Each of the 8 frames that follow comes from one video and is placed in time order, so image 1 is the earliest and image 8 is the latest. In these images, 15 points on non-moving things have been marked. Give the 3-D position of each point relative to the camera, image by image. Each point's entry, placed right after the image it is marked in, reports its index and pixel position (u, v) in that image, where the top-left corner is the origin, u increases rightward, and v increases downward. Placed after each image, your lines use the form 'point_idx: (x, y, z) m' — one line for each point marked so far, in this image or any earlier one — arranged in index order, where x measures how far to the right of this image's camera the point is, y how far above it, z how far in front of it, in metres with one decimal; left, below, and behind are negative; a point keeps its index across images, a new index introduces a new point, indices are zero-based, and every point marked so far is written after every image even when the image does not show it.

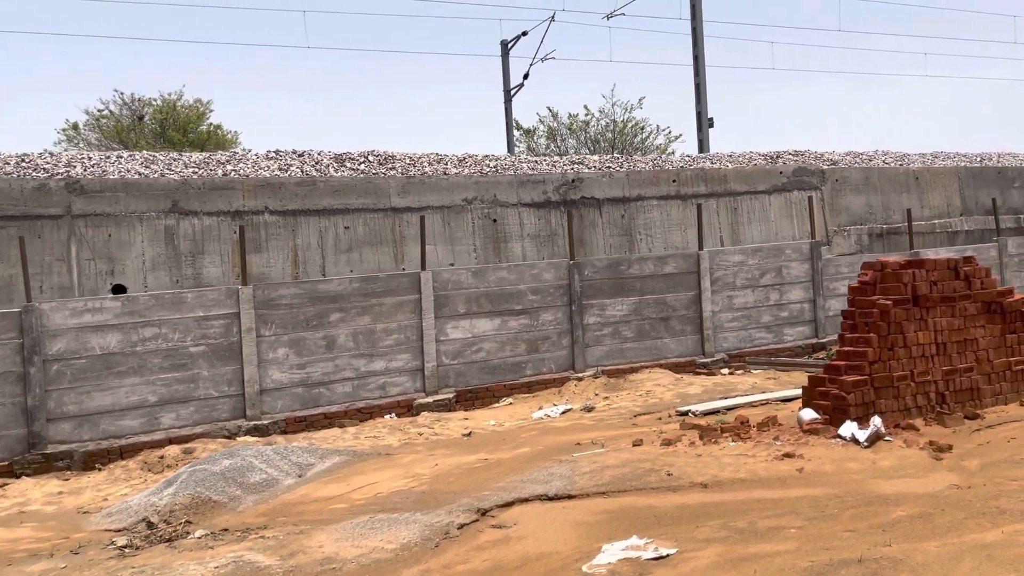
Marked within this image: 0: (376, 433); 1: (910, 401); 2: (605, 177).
0: (-1.4, -1.5, +8.4) m
1: (+3.4, -1.0, +7.0) m
2: (+1.6, +1.9, +14.1) m
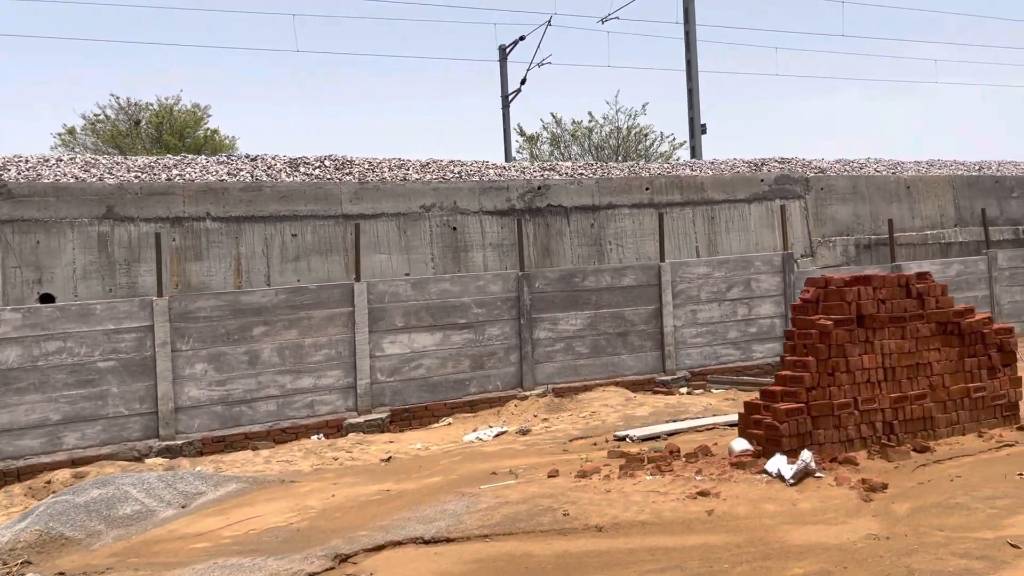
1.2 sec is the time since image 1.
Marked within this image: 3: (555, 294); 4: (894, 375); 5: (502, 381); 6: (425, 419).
0: (-2.1, -1.6, +7.8) m
1: (+2.6, -1.1, +6.4) m
2: (+1.0, +1.7, +13.5) m
3: (+0.5, -0.1, +10.3) m
4: (+3.0, -0.7, +6.6) m
5: (-0.1, -1.1, +9.9) m
6: (-1.0, -1.5, +9.5) m
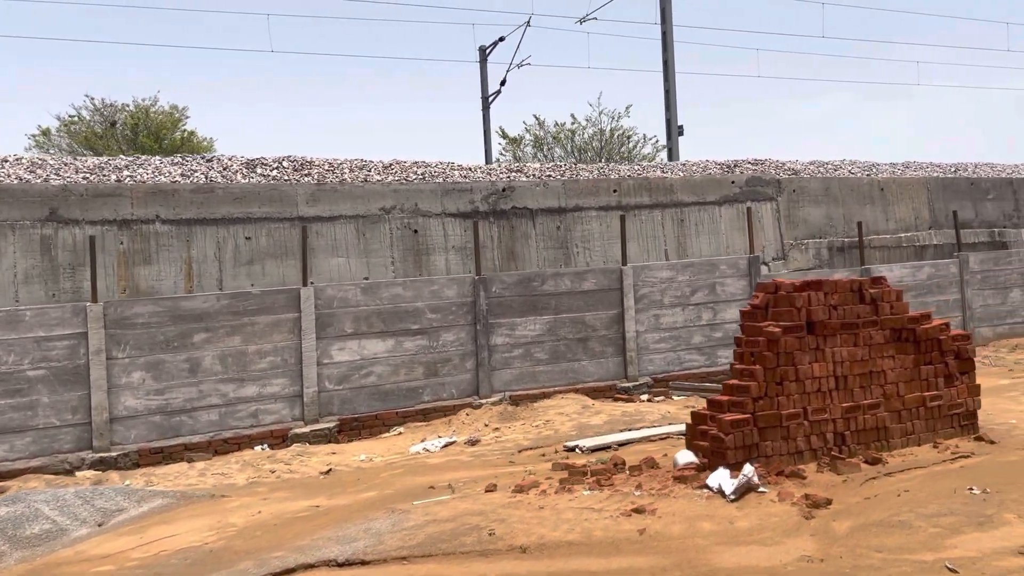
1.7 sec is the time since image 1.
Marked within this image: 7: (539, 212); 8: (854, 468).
0: (-2.6, -1.6, +7.5) m
1: (+2.2, -1.2, +6.1) m
2: (+0.4, +1.6, +13.2) m
3: (0.0, -0.1, +10.0) m
4: (+2.6, -0.7, +6.3) m
5: (-0.6, -1.2, +9.7) m
6: (-1.5, -1.6, +9.2) m
7: (+0.4, +1.2, +13.2) m
8: (+2.5, -1.3, +6.0) m
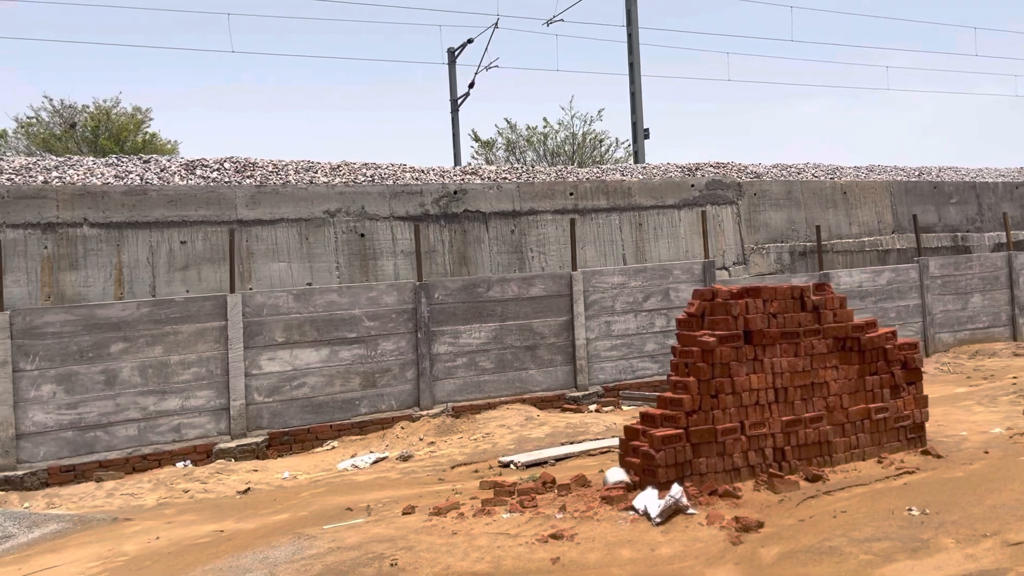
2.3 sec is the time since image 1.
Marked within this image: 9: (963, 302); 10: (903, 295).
0: (-3.2, -1.7, +7.0) m
1: (+1.6, -1.2, +5.8) m
2: (-0.3, +1.6, +12.9) m
3: (-0.6, -0.2, +9.6) m
4: (+2.0, -0.8, +6.0) m
5: (-1.3, -1.3, +9.2) m
6: (-2.2, -1.6, +8.7) m
7: (-0.3, +1.1, +12.9) m
8: (+1.9, -1.4, +5.6) m
9: (+7.3, -0.2, +13.4) m
10: (+6.0, -0.1, +12.8) m
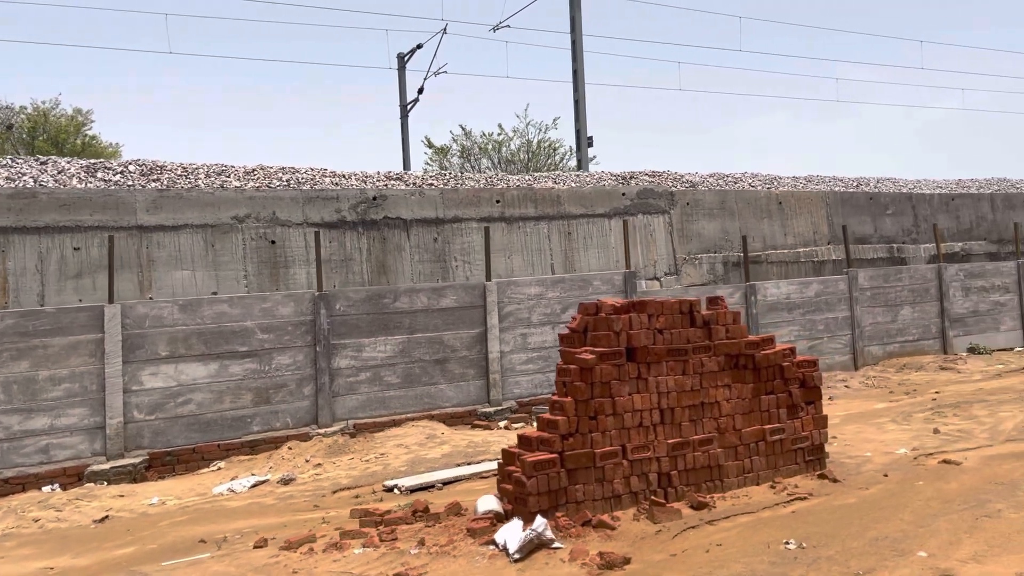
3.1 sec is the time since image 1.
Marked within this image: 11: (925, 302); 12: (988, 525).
0: (-4.1, -1.8, +6.5) m
1: (+0.7, -1.3, +5.4) m
2: (-1.5, +1.4, +12.4) m
3: (-1.7, -0.3, +9.2) m
4: (+1.1, -0.9, +5.7) m
5: (-2.3, -1.4, +8.7) m
6: (-3.2, -1.7, +8.2) m
7: (-1.5, +1.0, +12.4) m
8: (+1.0, -1.4, +5.3) m
9: (+6.1, -0.4, +13.3) m
10: (+4.9, -0.3, +12.6) m
11: (+6.8, -0.2, +13.7) m
12: (+2.7, -1.4, +4.7) m
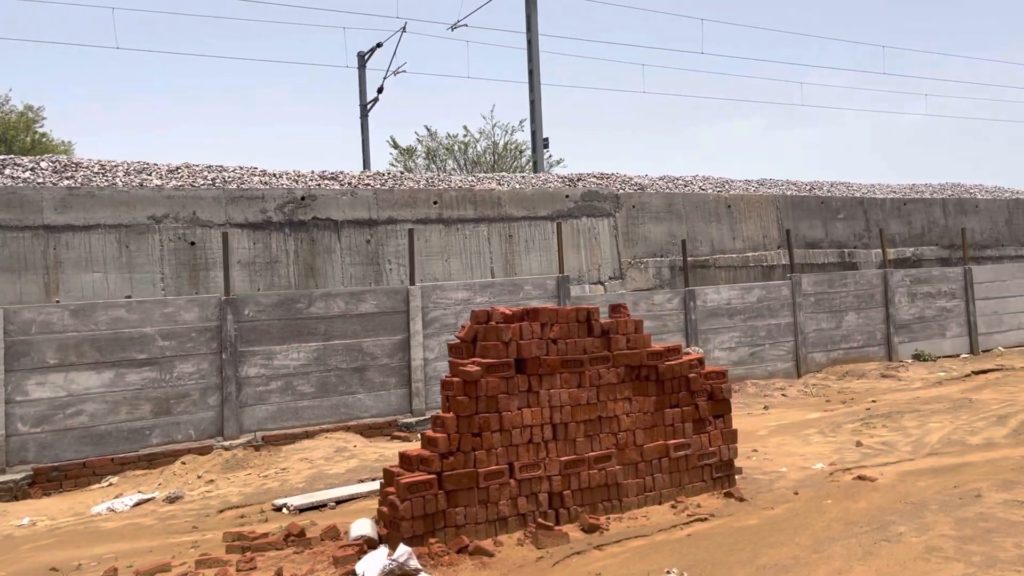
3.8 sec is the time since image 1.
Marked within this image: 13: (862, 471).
0: (-4.9, -1.8, +5.9) m
1: (0.0, -1.3, +5.0) m
2: (-2.4, +1.3, +12.0) m
3: (-2.5, -0.4, +8.7) m
4: (+0.3, -0.9, +5.3) m
5: (-3.2, -1.4, +8.3) m
6: (-4.0, -1.8, +7.7) m
7: (-2.4, +0.9, +12.0) m
8: (+0.3, -1.5, +4.9) m
9: (+5.1, -0.5, +13.1) m
10: (+3.9, -0.4, +12.3) m
11: (+5.8, -0.3, +13.5) m
12: (+2.0, -1.4, +4.4) m
13: (+2.7, -1.4, +6.3) m
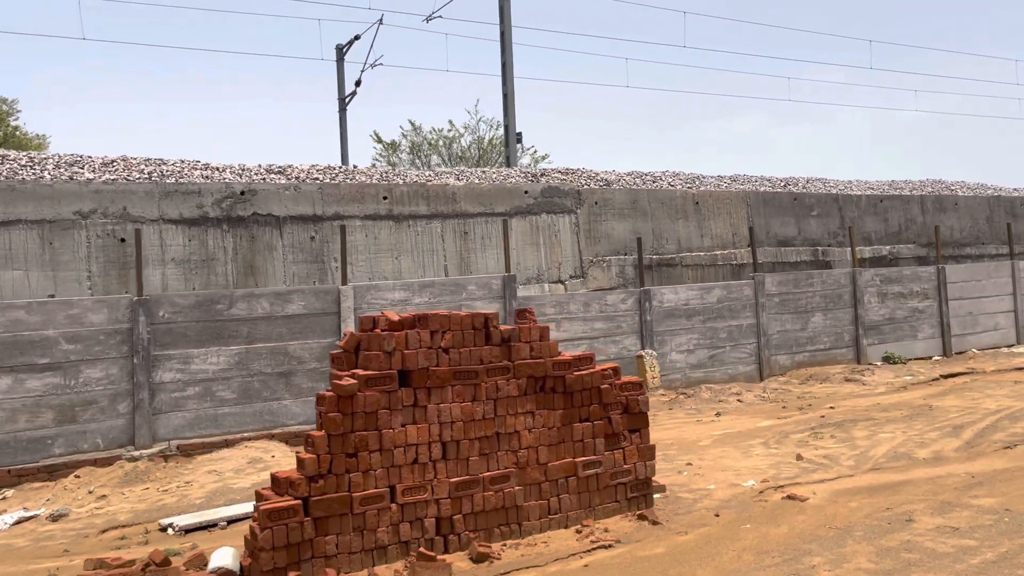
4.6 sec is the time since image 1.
0: (-5.6, -1.8, +5.4) m
1: (-0.7, -1.4, +4.6) m
2: (-3.1, +1.4, +11.5) m
3: (-3.2, -0.4, +8.2) m
4: (-0.3, -1.0, +4.8) m
5: (-3.8, -1.4, +7.8) m
6: (-4.7, -1.8, +7.2) m
7: (-3.1, +0.9, +11.5) m
8: (-0.4, -1.5, +4.4) m
9: (+4.4, -0.5, +12.6) m
10: (+3.2, -0.4, +11.9) m
11: (+5.1, -0.3, +13.0) m
12: (+1.3, -1.4, +4.0) m
13: (+2.0, -1.4, +5.8) m
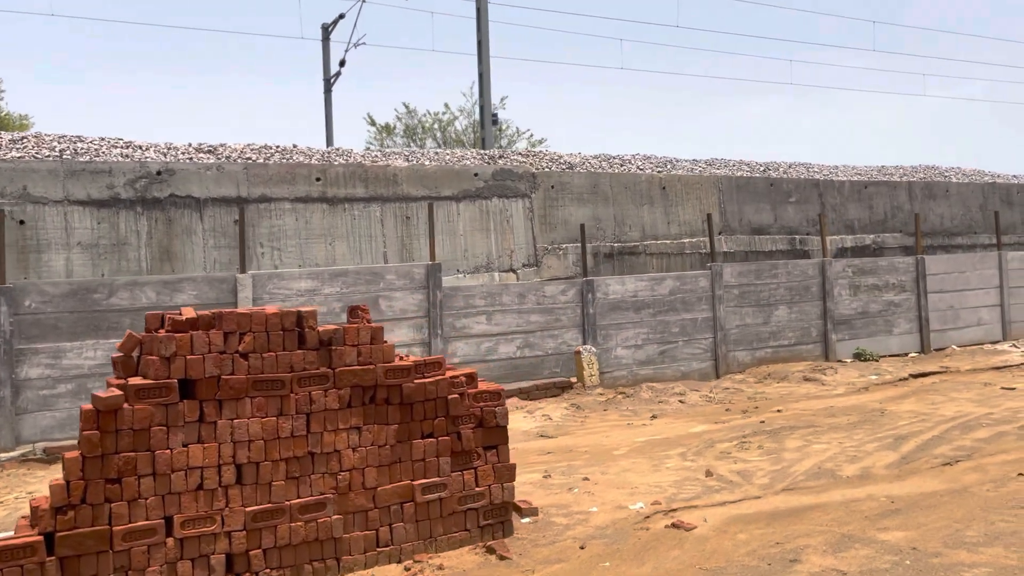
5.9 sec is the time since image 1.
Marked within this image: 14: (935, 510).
0: (-6.5, -1.7, +4.8) m
1: (-1.6, -1.3, +3.9) m
2: (-3.9, +1.5, +10.8) m
3: (-4.1, -0.3, +7.5) m
4: (-1.3, -0.9, +4.1) m
5: (-4.7, -1.3, +7.1) m
6: (-5.6, -1.7, +6.5) m
7: (-3.9, +1.1, +10.8) m
8: (-1.3, -1.5, +3.7) m
9: (+3.6, -0.4, +11.8) m
10: (+2.4, -0.2, +11.1) m
11: (+4.3, -0.2, +12.2) m
12: (+0.4, -1.4, +3.2) m
13: (+1.1, -1.4, +5.1) m
14: (+2.5, -1.3, +4.9) m
